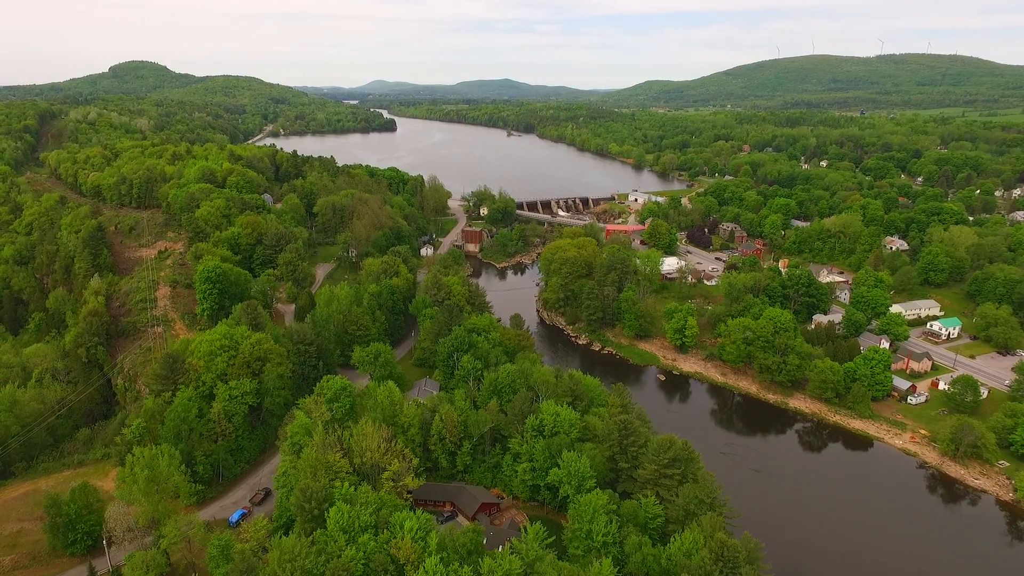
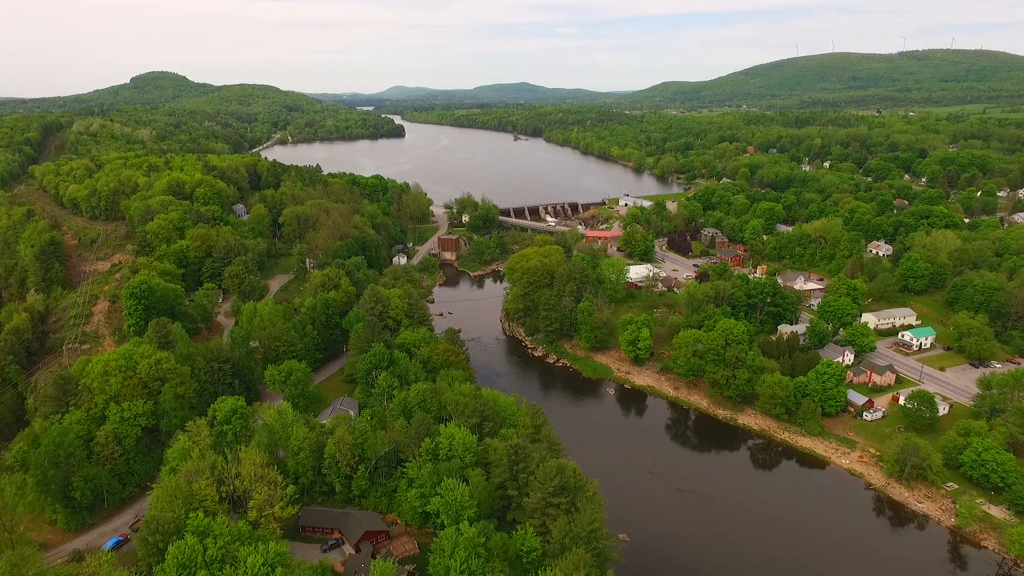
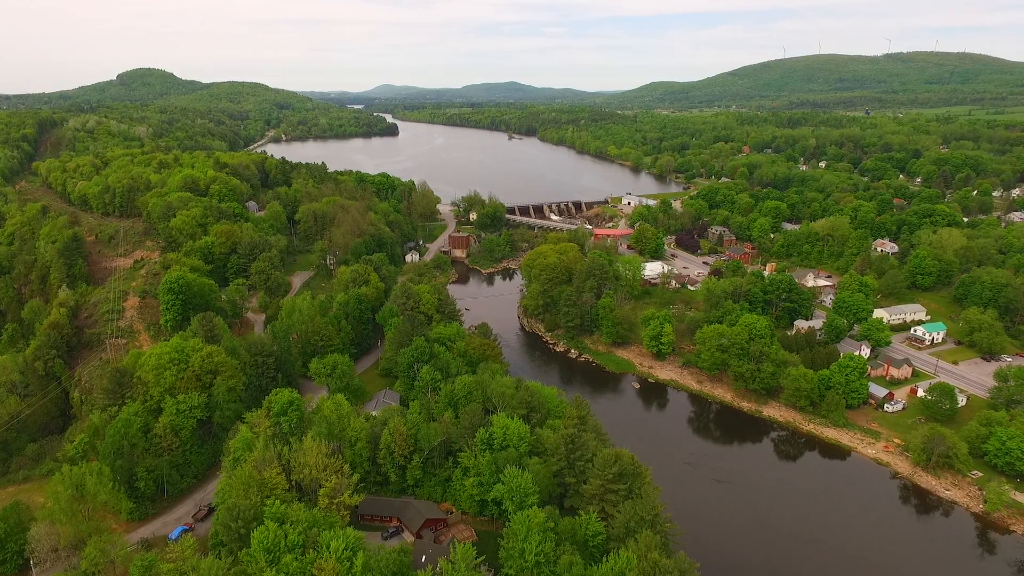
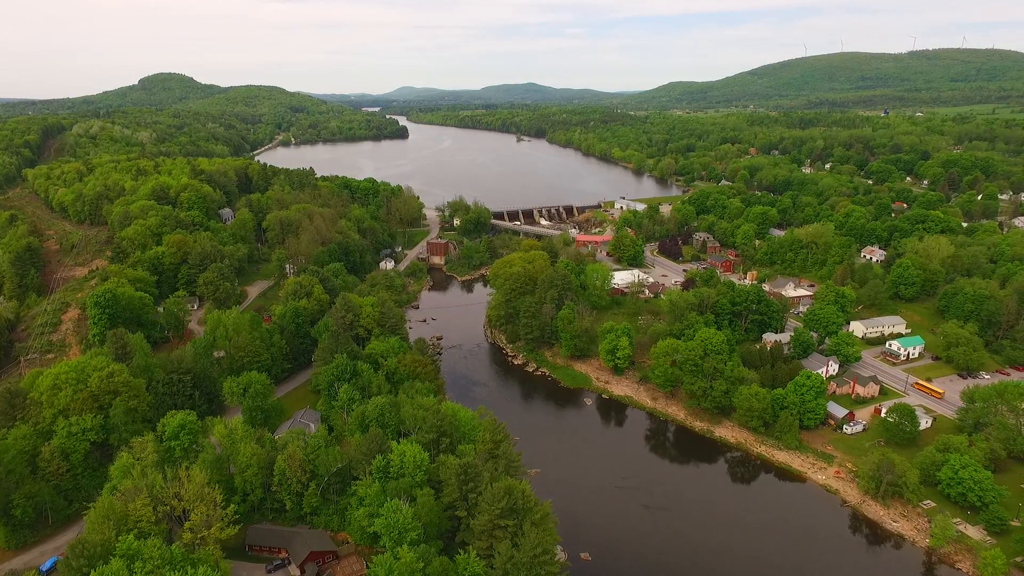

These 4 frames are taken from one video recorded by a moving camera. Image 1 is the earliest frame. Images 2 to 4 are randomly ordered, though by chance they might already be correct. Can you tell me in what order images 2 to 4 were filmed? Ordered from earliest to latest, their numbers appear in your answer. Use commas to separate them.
3, 2, 4
